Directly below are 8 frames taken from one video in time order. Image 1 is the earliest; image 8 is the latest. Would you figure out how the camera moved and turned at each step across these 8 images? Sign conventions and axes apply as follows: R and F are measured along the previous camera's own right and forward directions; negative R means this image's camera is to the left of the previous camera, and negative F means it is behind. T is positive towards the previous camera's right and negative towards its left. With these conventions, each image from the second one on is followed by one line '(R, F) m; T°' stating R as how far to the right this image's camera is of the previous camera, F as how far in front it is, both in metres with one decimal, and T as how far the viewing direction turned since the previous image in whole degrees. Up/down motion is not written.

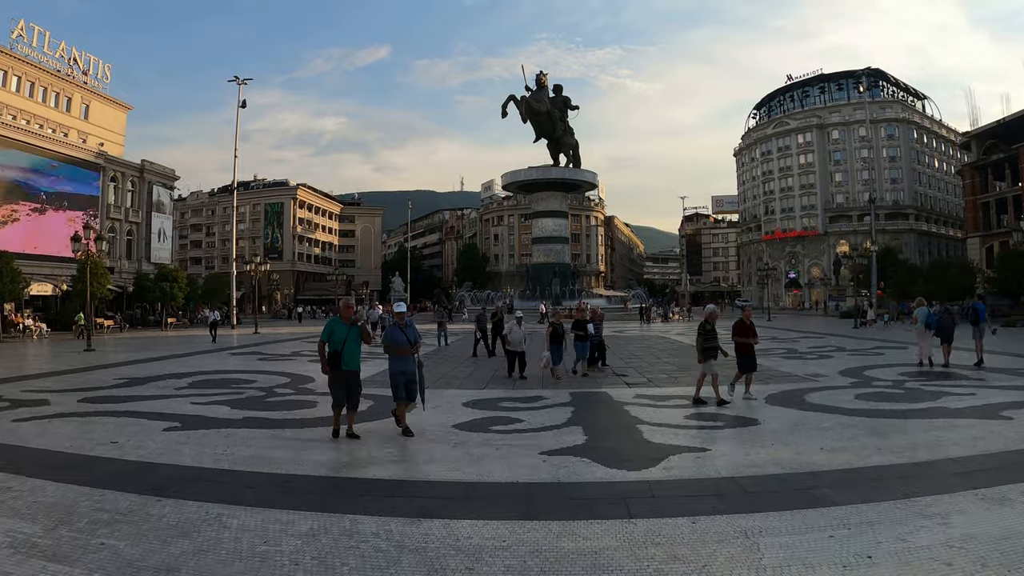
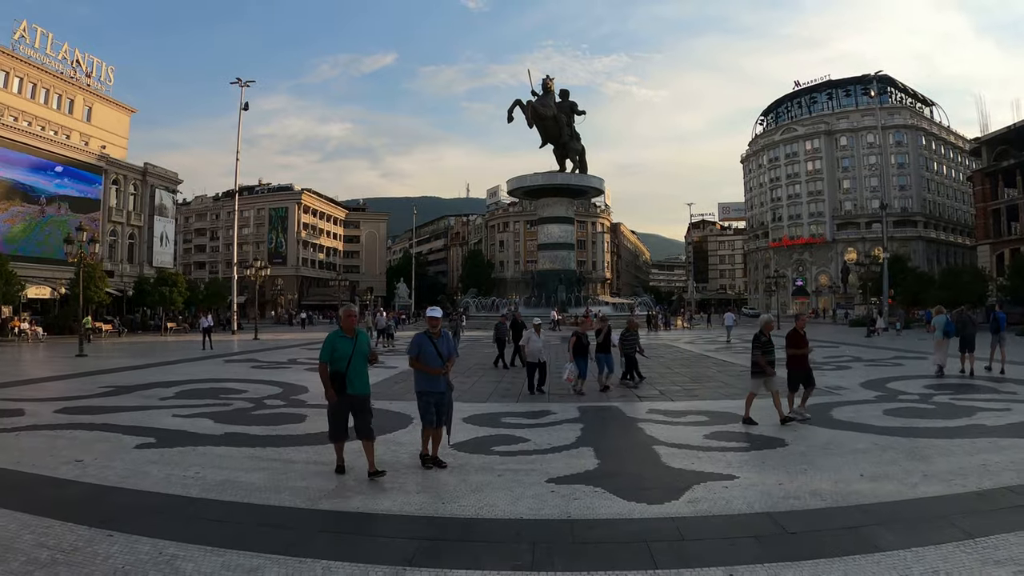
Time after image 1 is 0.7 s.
(0.0, +0.7) m; 0°
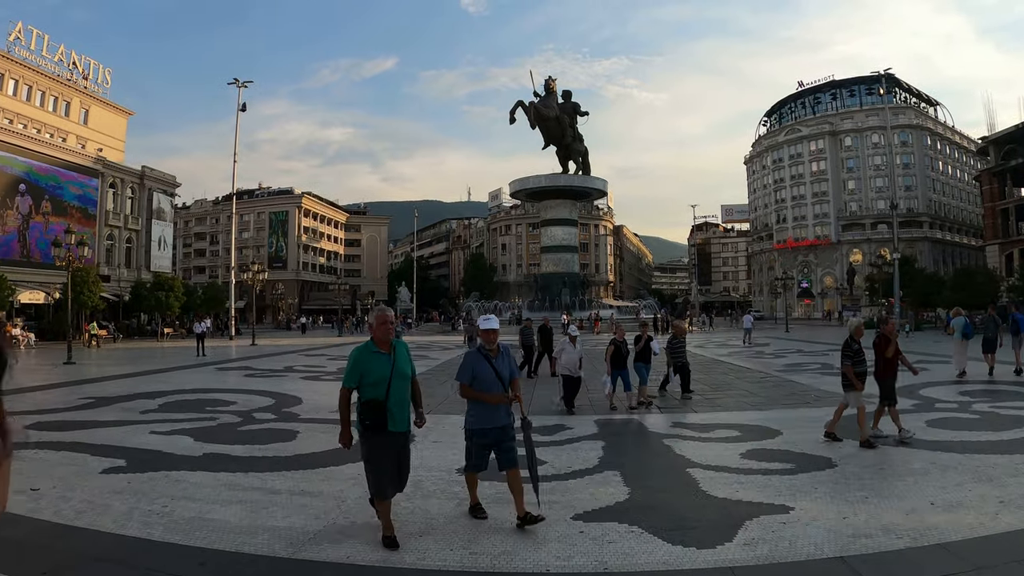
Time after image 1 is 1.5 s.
(-0.1, +0.8) m; 0°
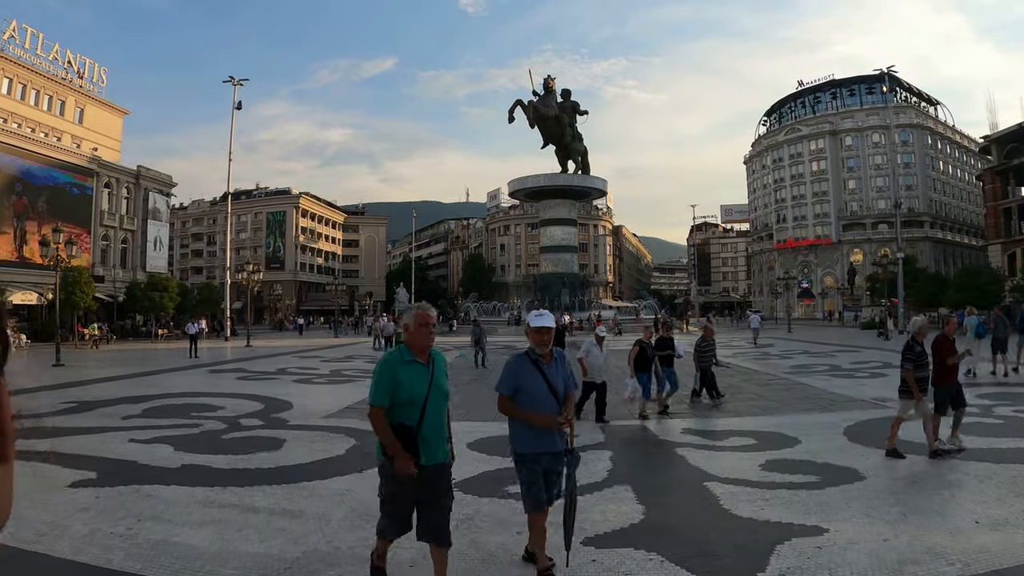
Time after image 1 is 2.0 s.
(0.0, +0.5) m; 0°
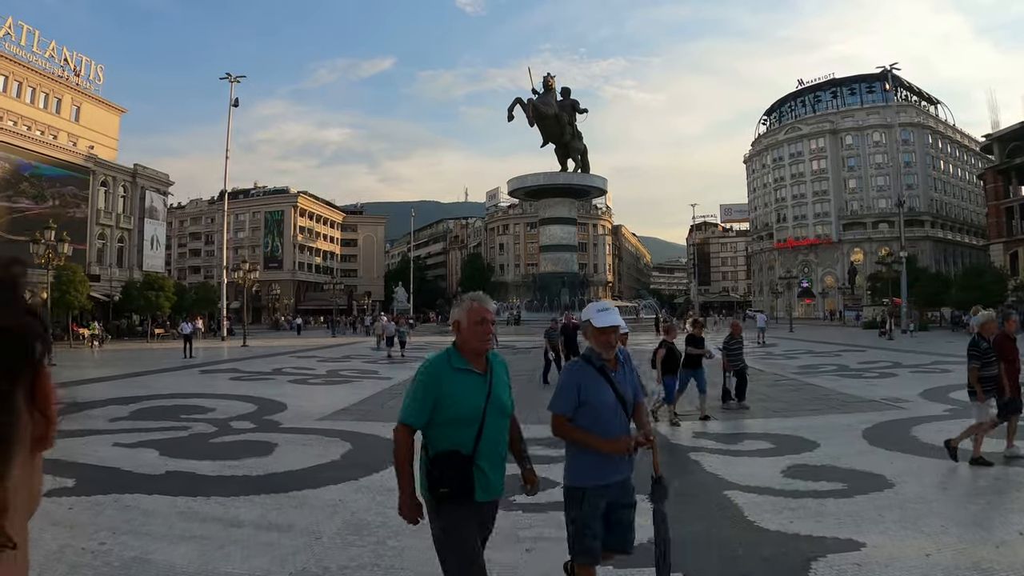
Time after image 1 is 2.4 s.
(-0.1, +0.4) m; 0°
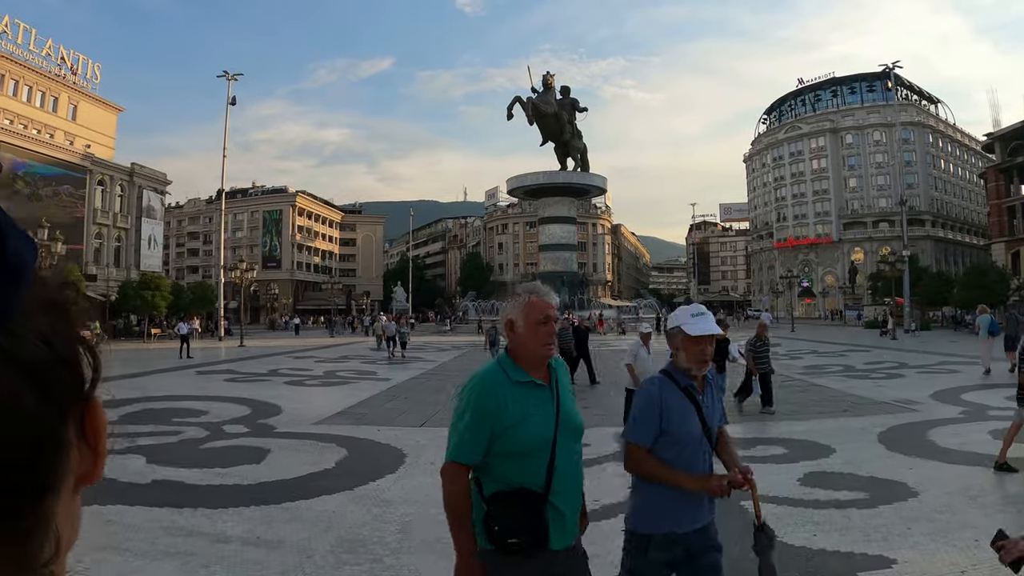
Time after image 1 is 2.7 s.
(0.0, +0.3) m; 0°
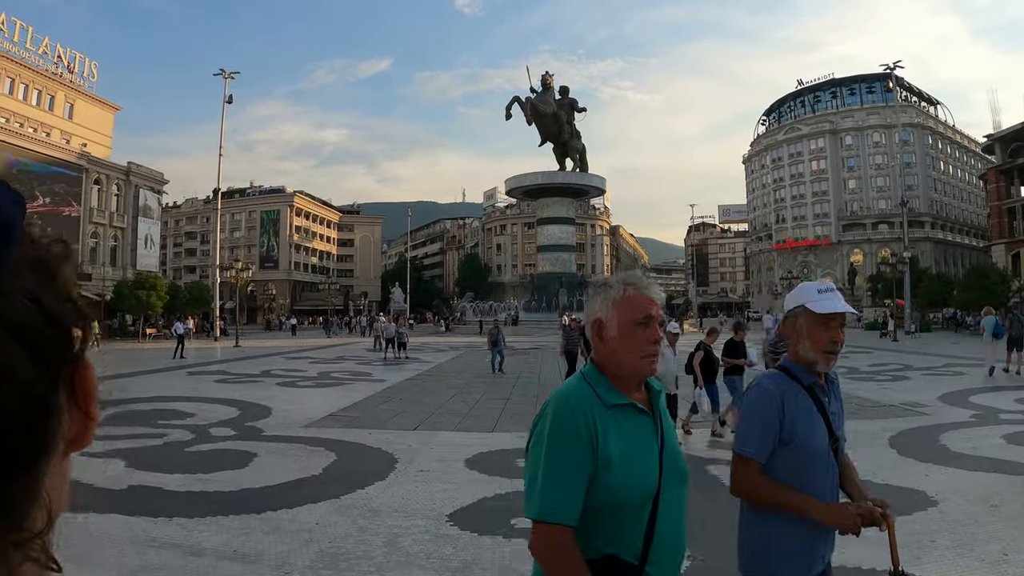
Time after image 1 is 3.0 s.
(0.0, +0.3) m; 0°
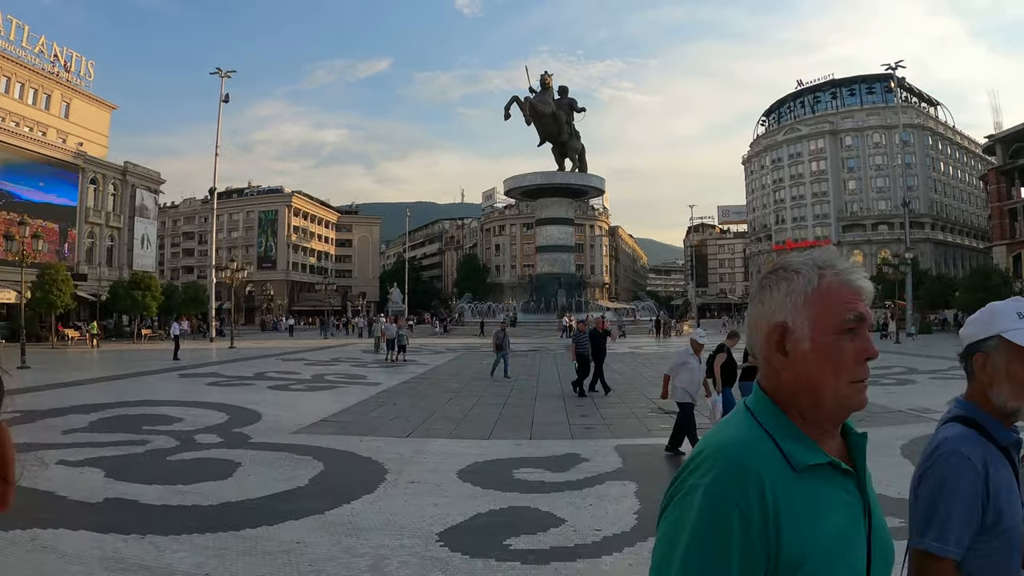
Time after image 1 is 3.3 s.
(0.0, +0.3) m; 0°
